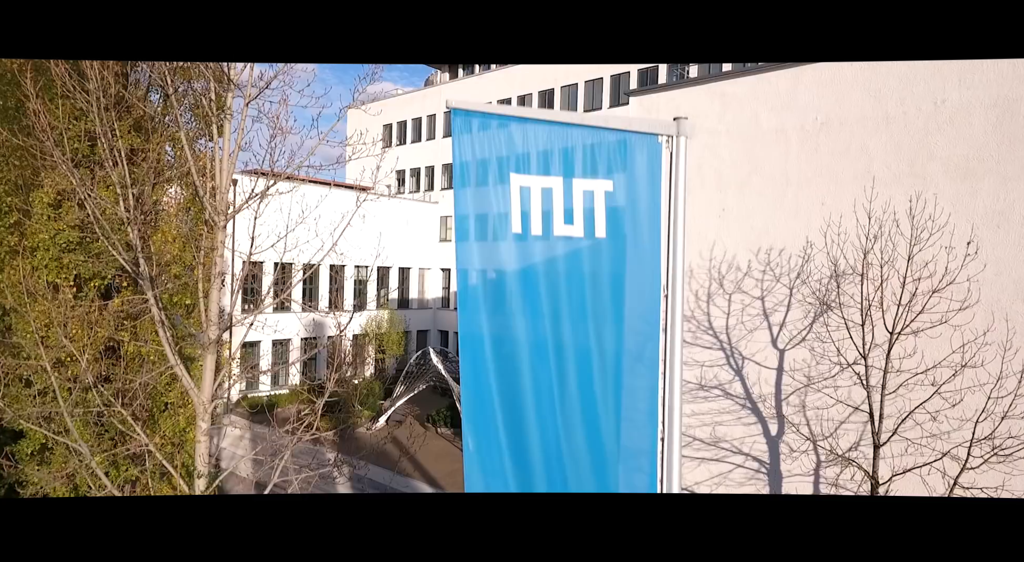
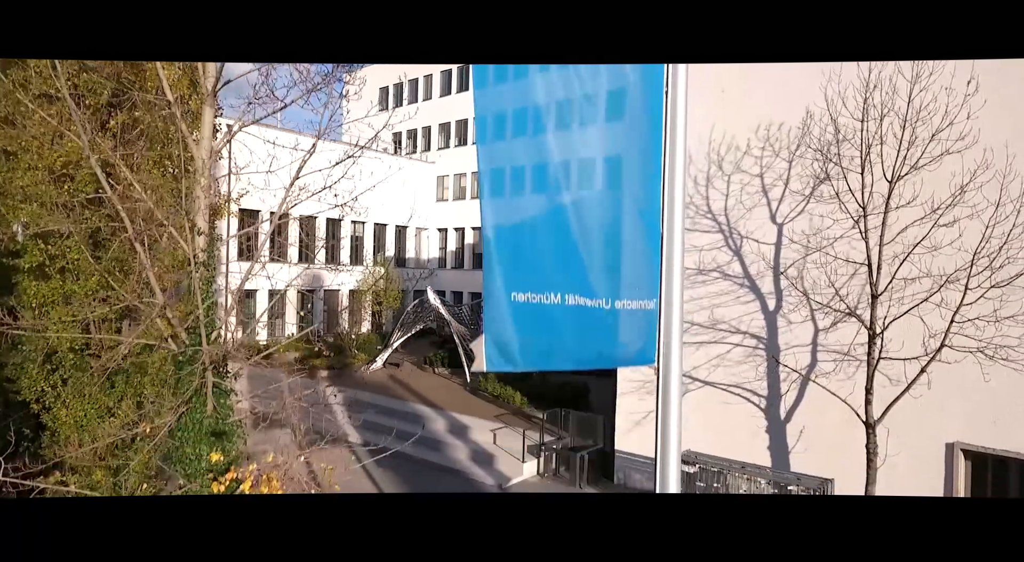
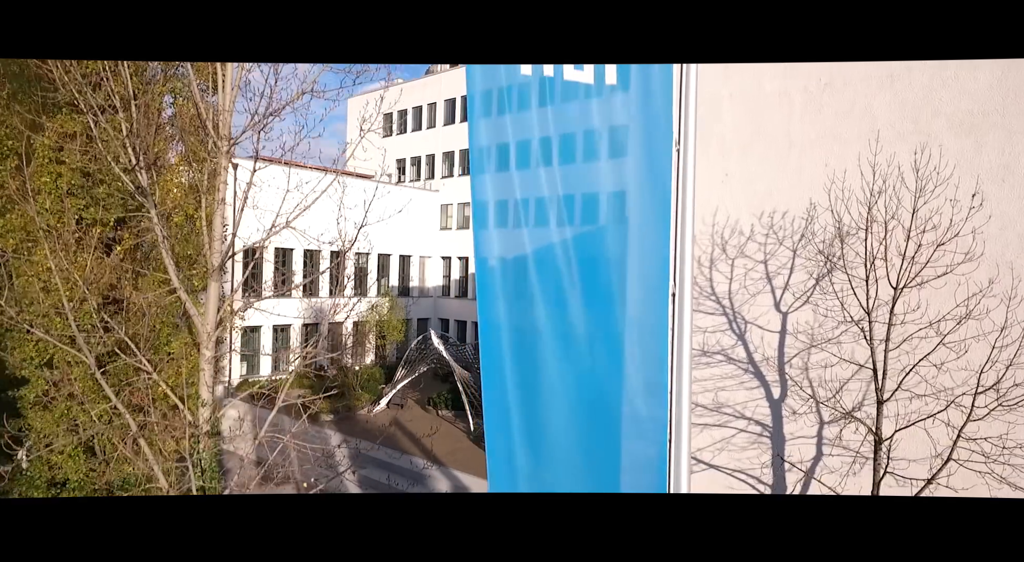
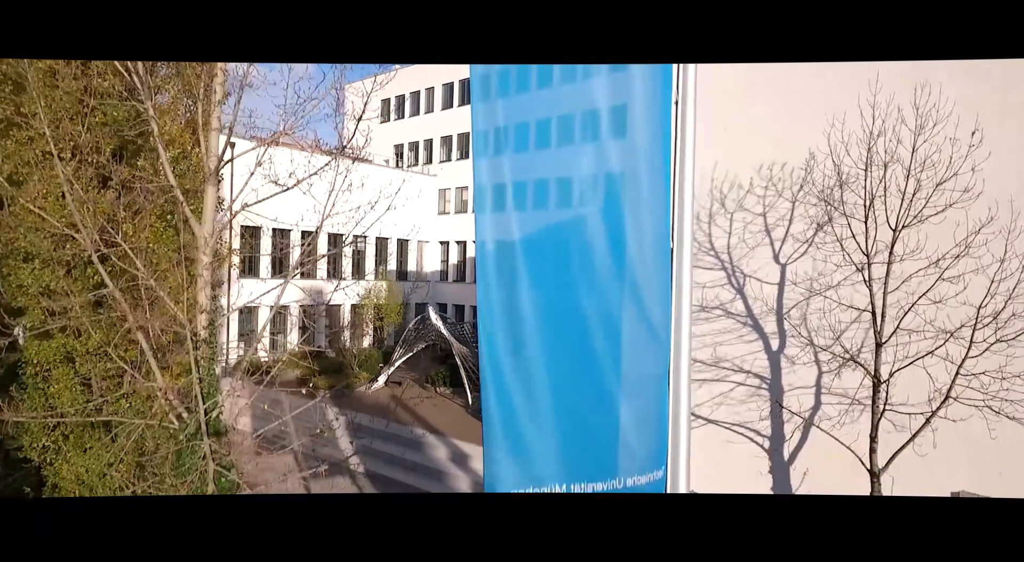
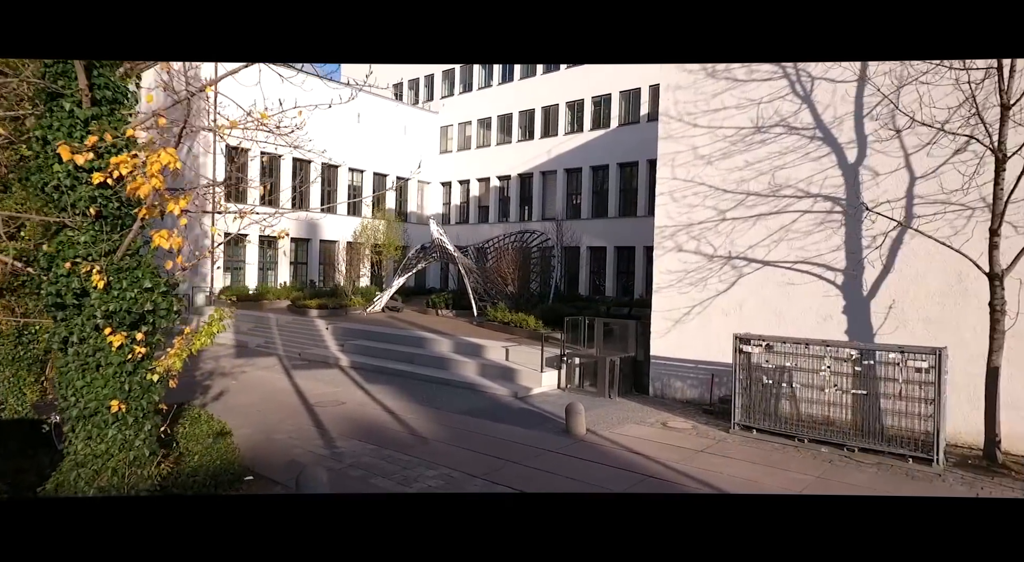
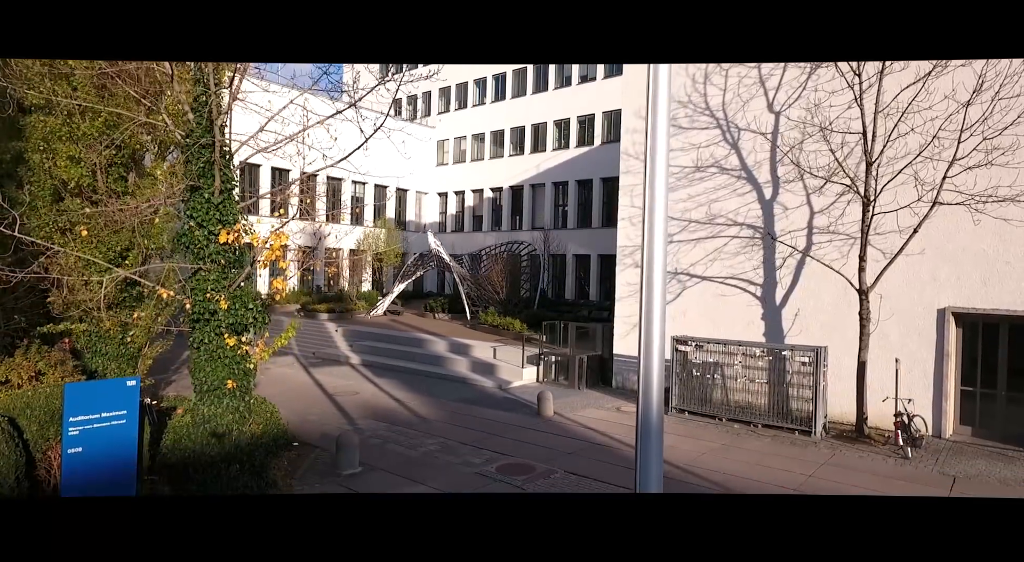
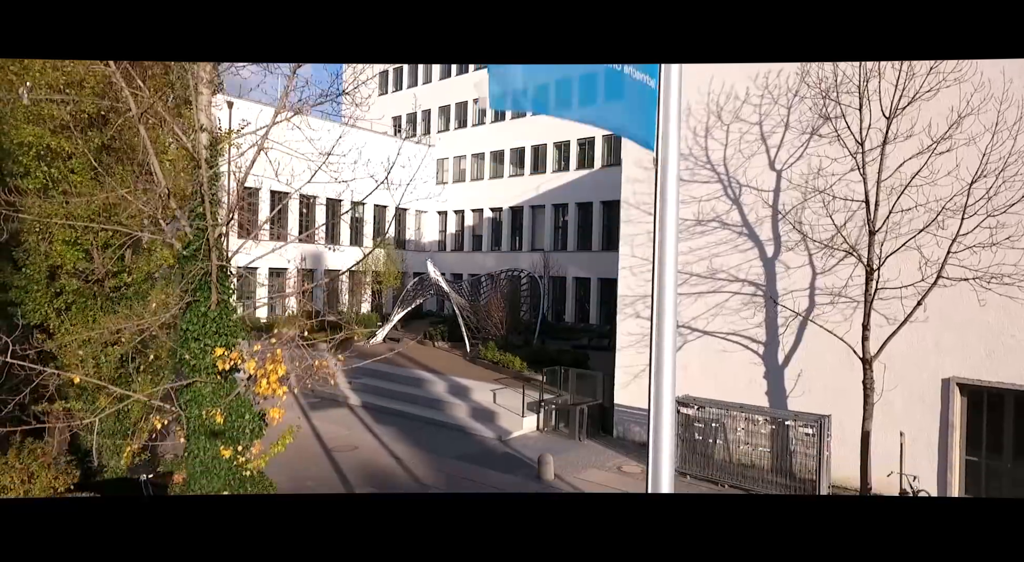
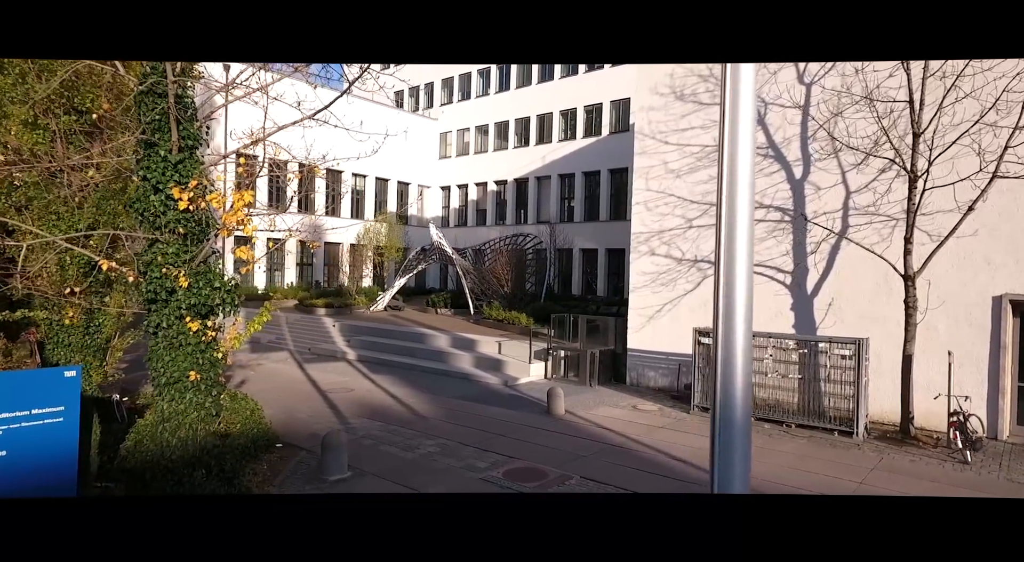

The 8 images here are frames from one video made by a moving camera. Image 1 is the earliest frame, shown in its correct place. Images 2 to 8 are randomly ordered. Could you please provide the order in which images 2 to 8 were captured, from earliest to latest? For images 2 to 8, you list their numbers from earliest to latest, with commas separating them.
3, 4, 2, 7, 6, 8, 5
